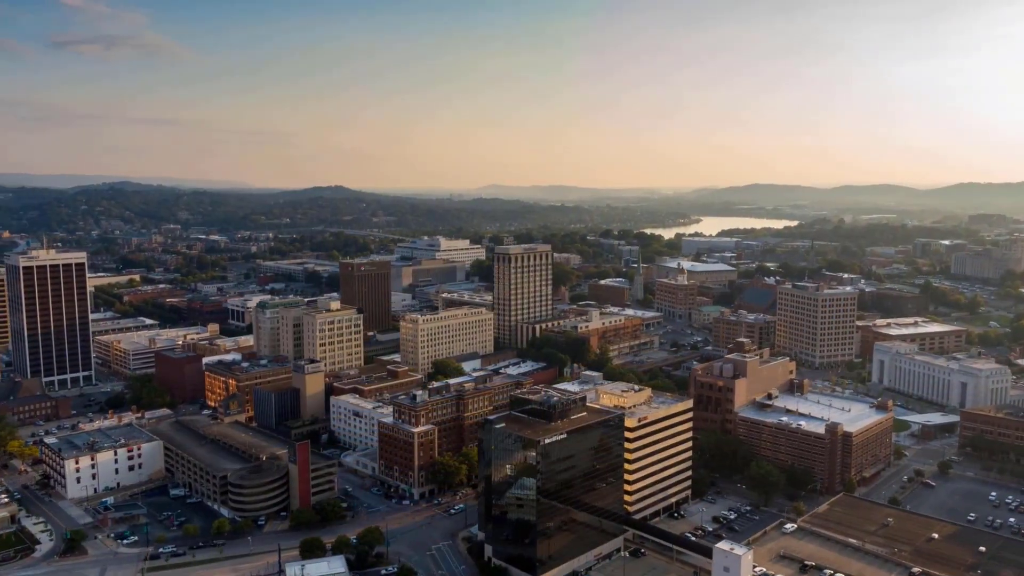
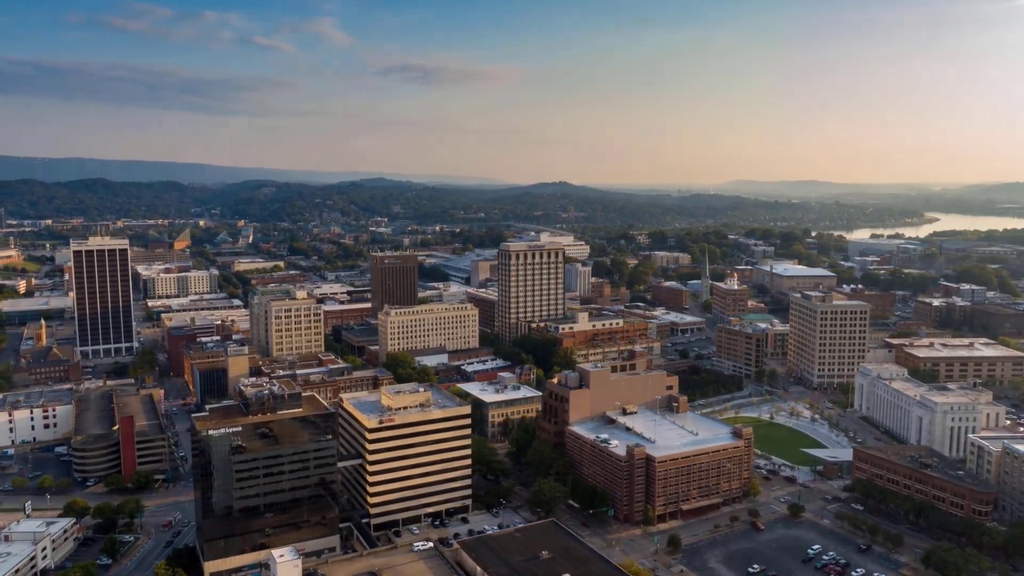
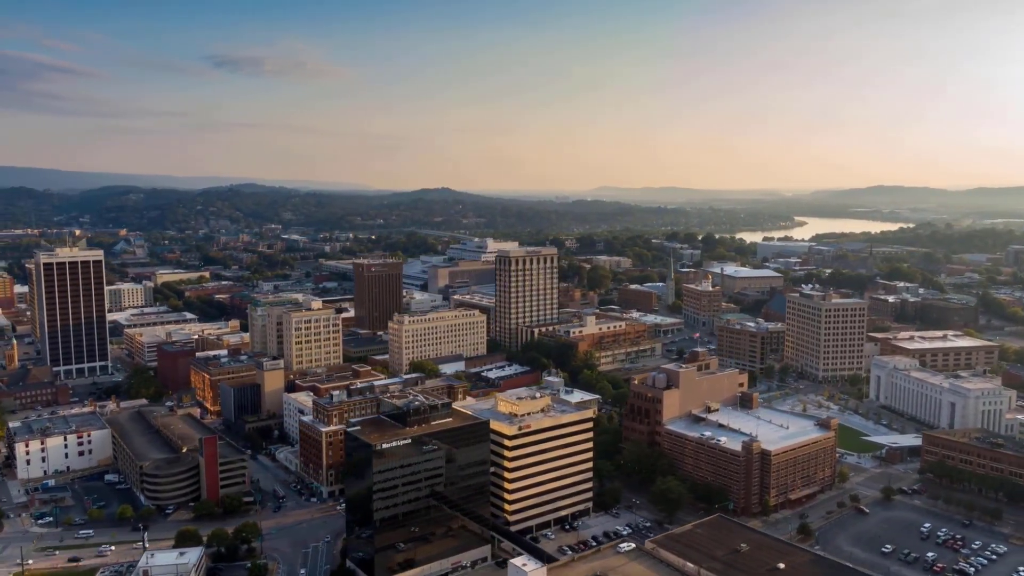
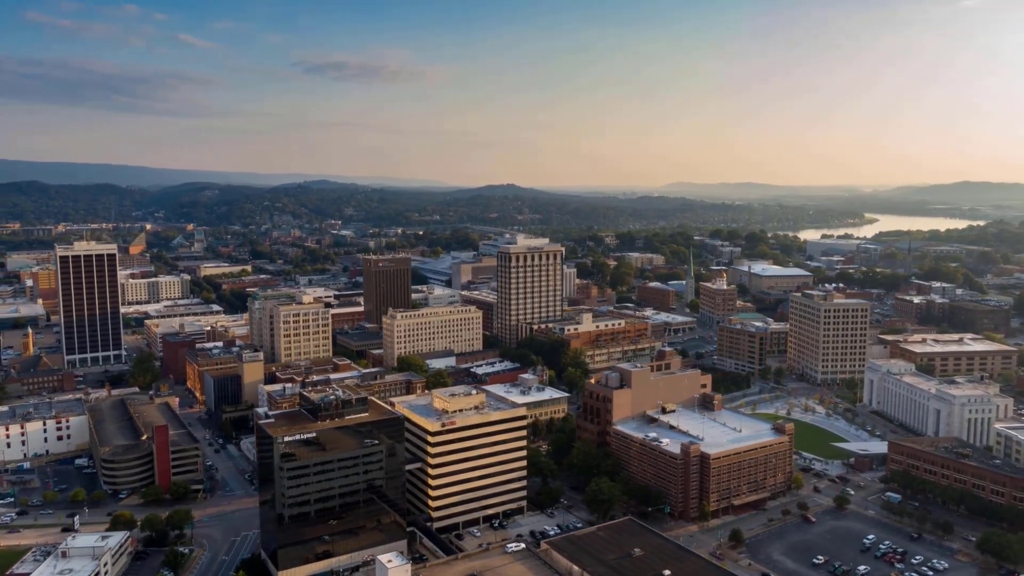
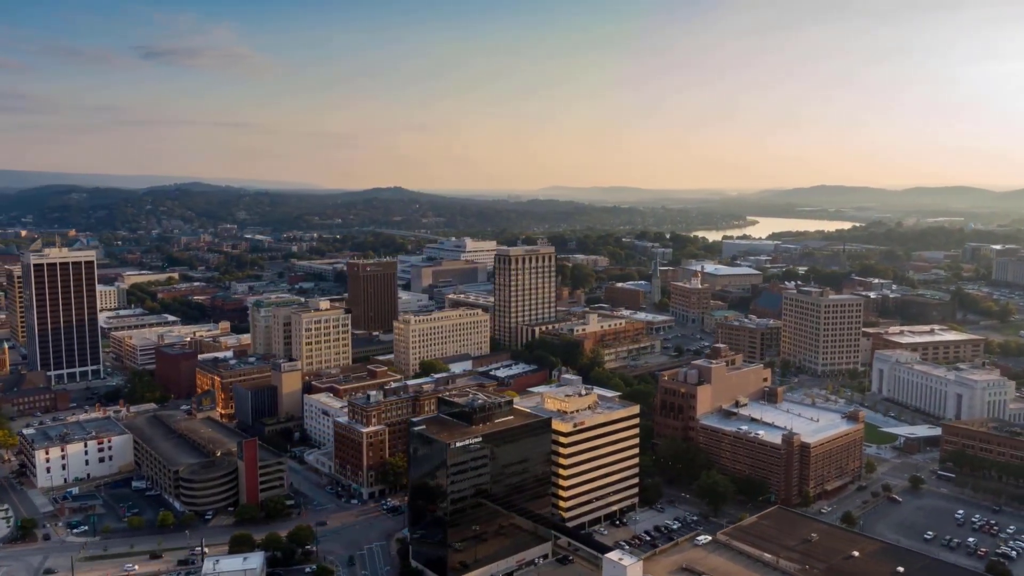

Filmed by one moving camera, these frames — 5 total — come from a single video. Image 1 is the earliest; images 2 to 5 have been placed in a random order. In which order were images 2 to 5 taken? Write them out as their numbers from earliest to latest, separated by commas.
5, 3, 4, 2
